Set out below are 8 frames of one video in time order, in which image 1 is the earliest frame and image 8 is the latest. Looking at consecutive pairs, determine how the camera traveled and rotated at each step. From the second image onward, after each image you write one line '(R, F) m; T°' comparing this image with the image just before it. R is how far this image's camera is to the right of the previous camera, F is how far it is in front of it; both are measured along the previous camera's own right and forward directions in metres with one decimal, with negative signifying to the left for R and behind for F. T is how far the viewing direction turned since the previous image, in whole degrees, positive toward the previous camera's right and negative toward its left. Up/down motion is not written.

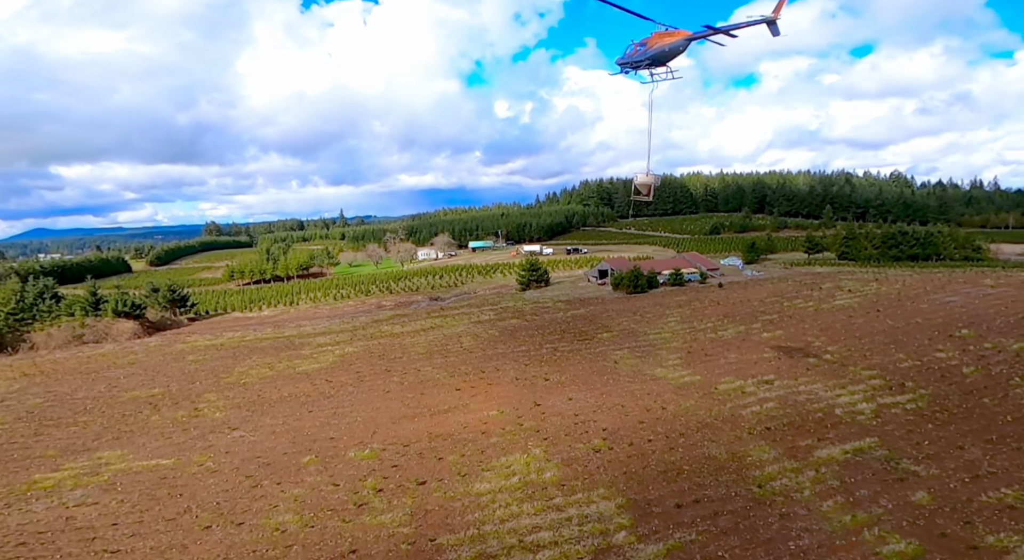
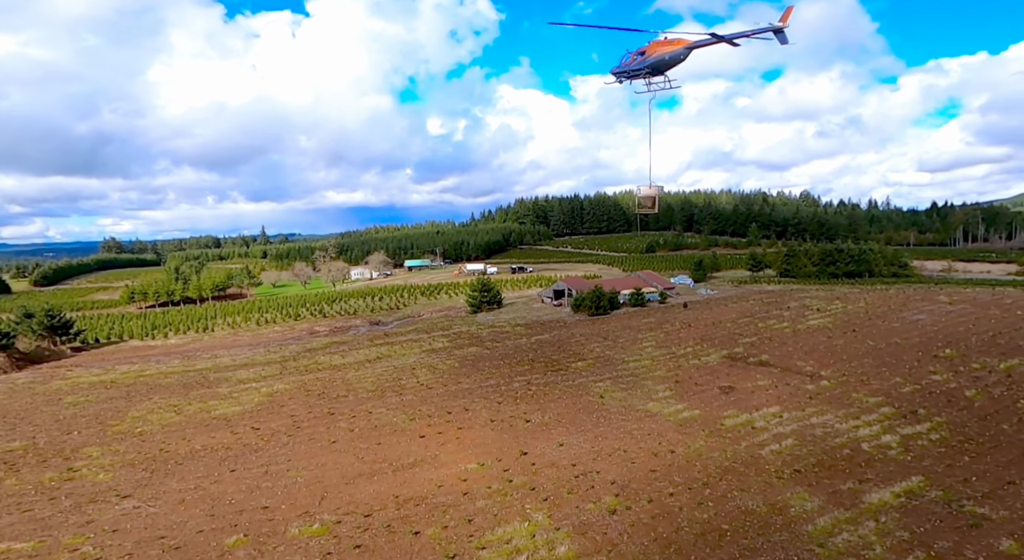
(-2.4, +5.4) m; +7°
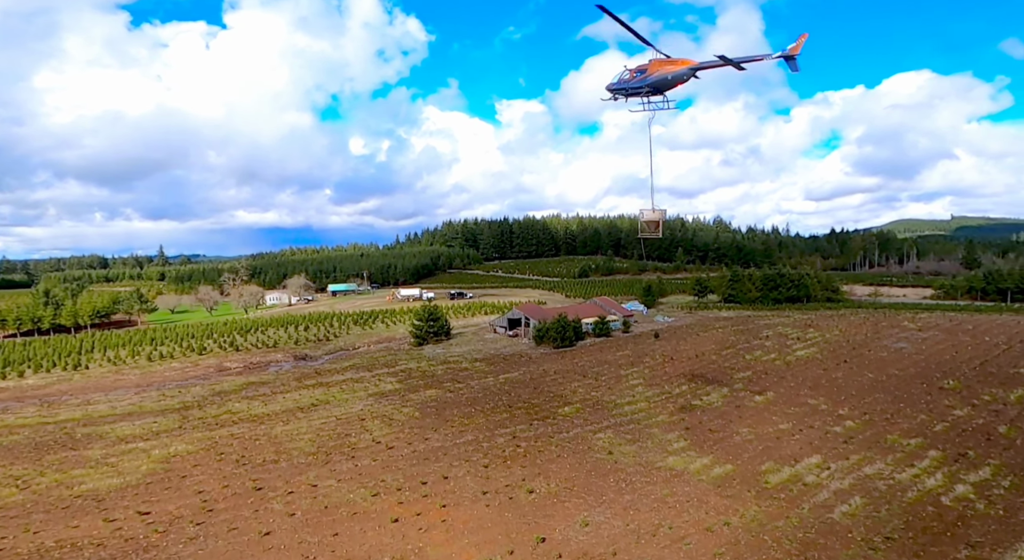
(-3.1, +6.9) m; +8°
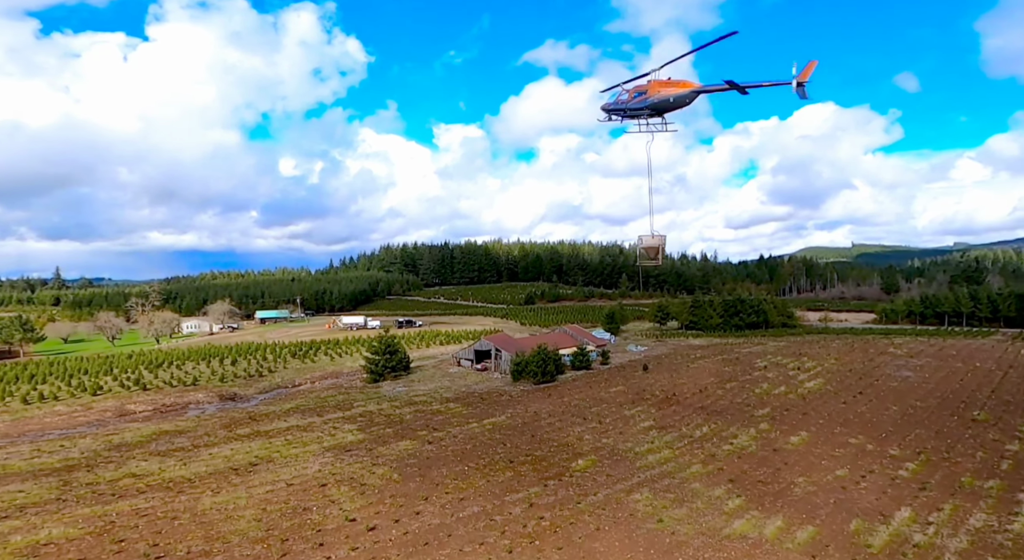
(-3.0, +6.4) m; +6°
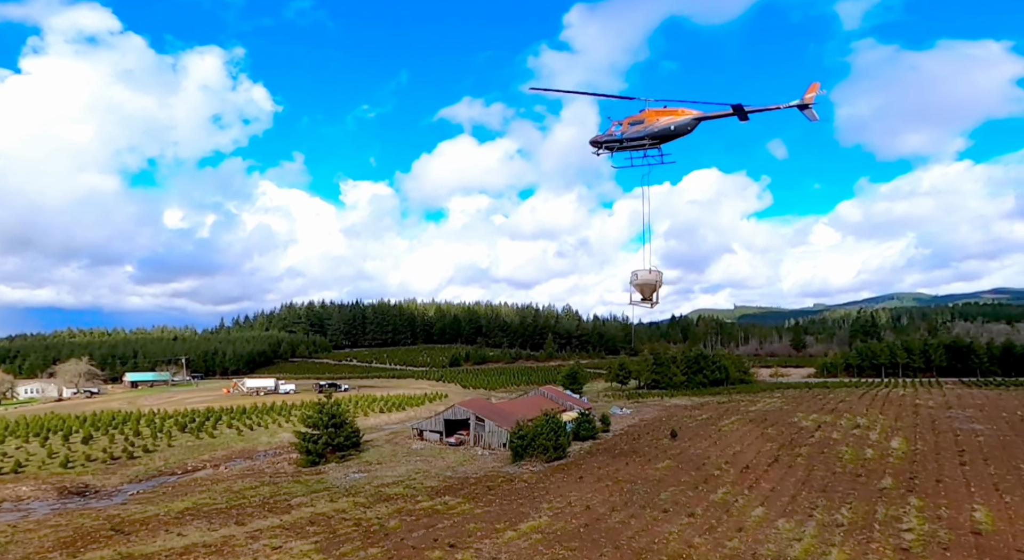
(-4.8, +11.4) m; +9°
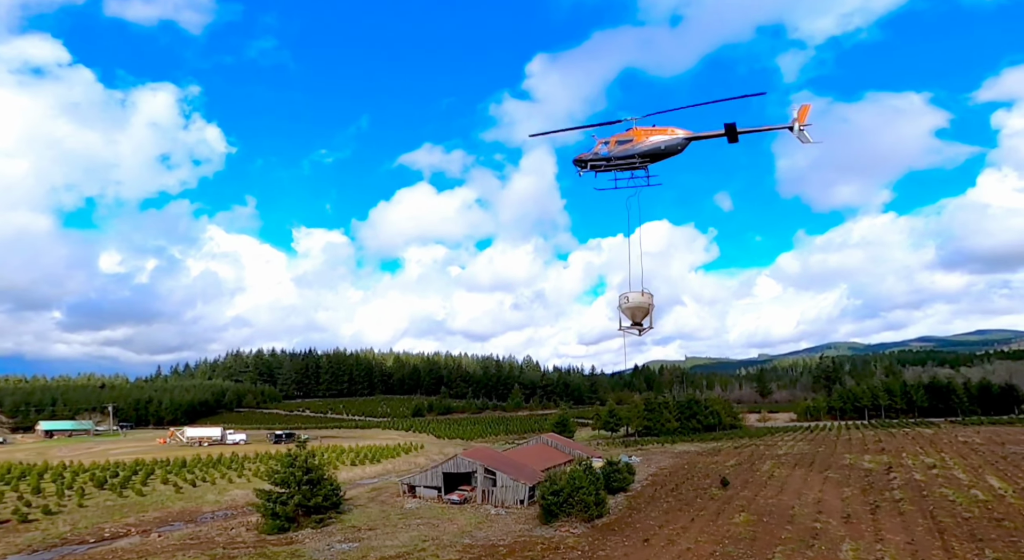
(-2.7, +6.2) m; +4°
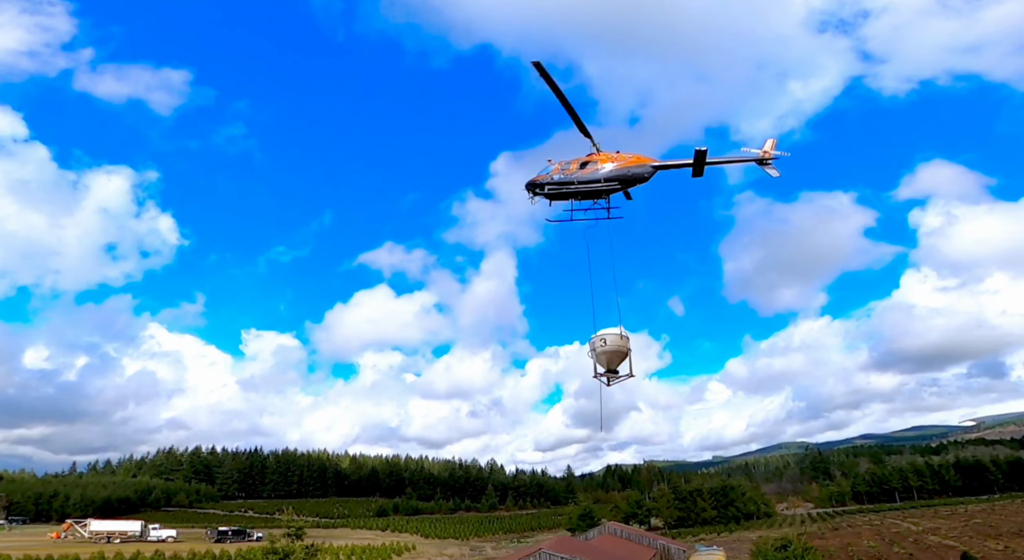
(-4.4, +11.1) m; +4°
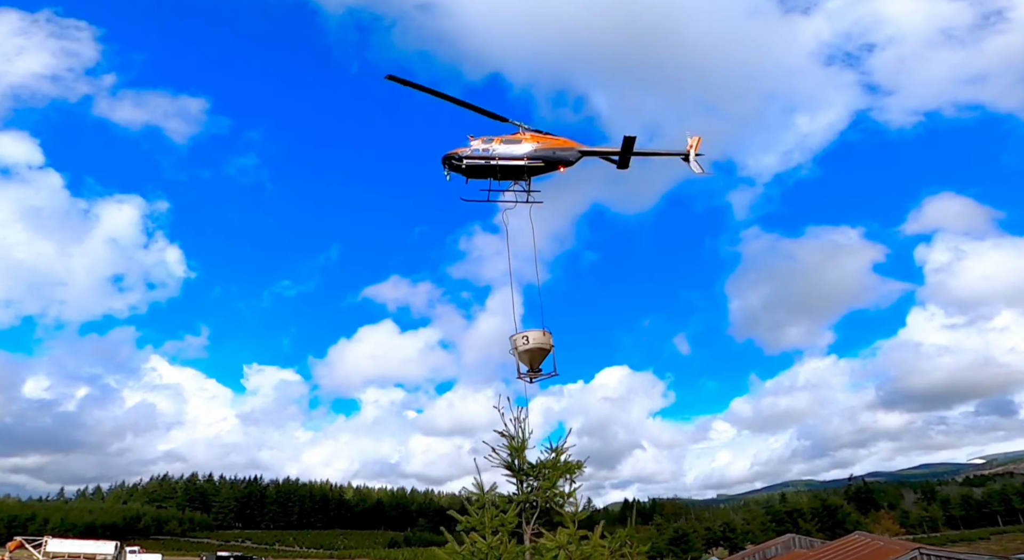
(-3.6, +8.4) m; 0°
